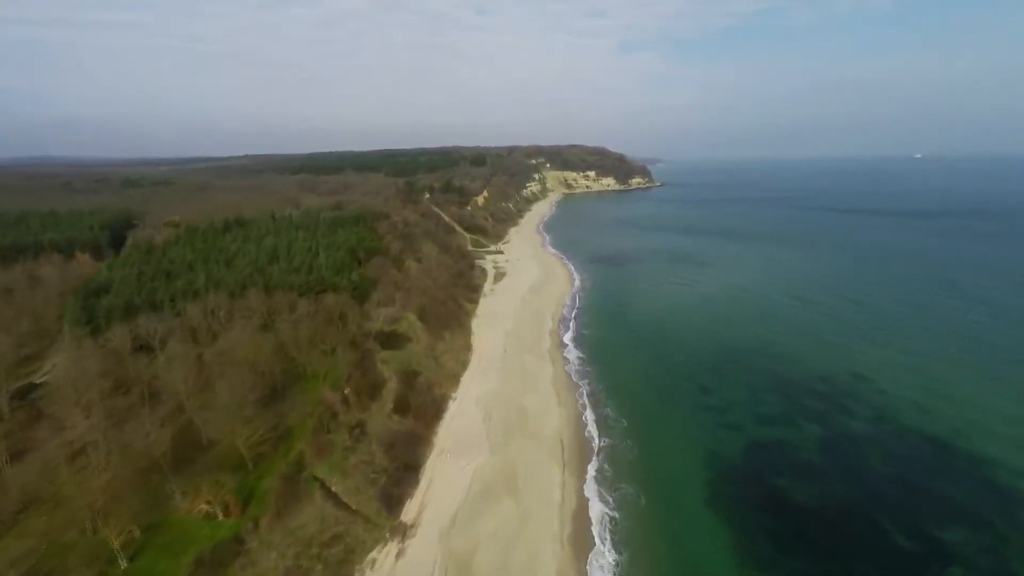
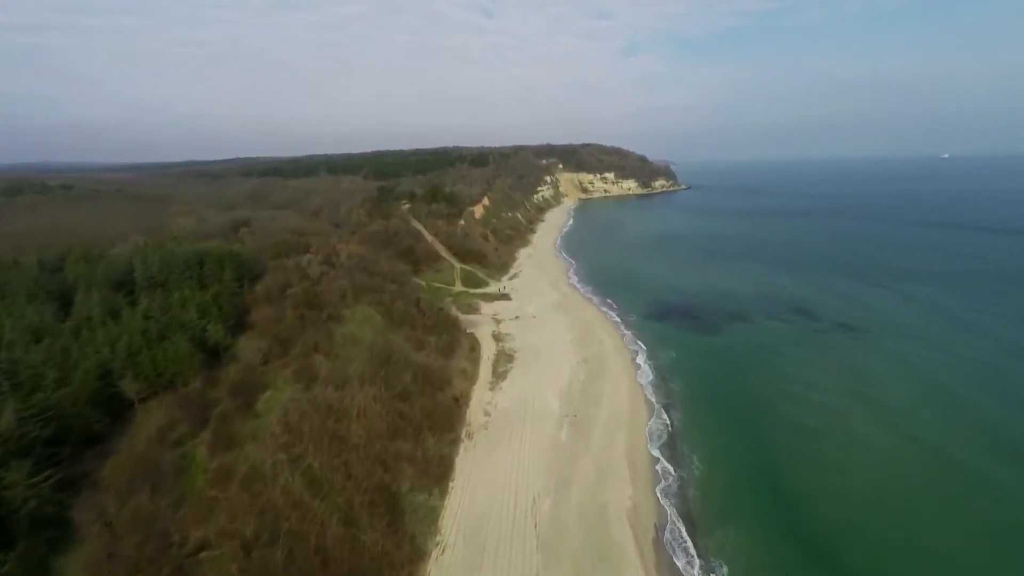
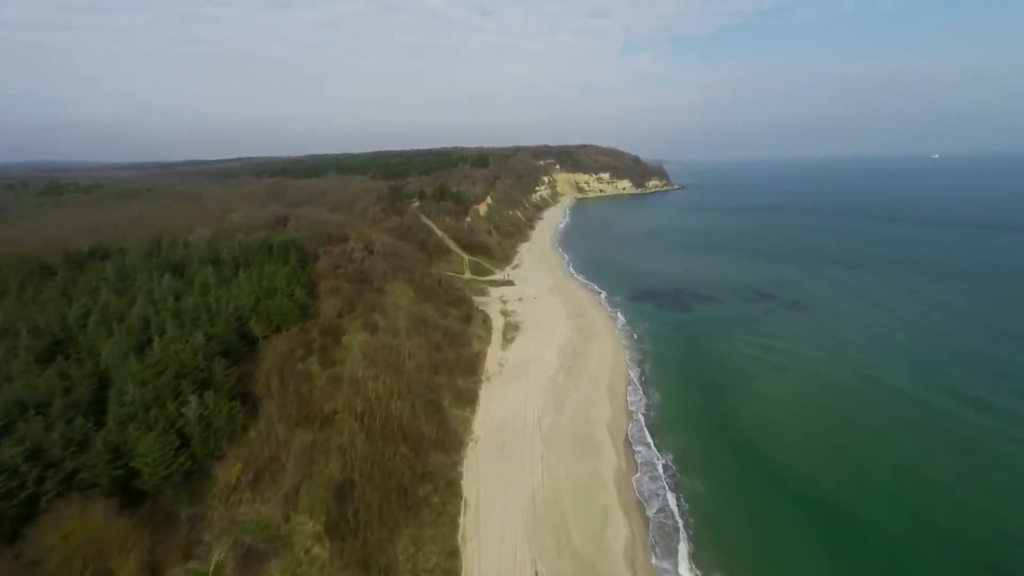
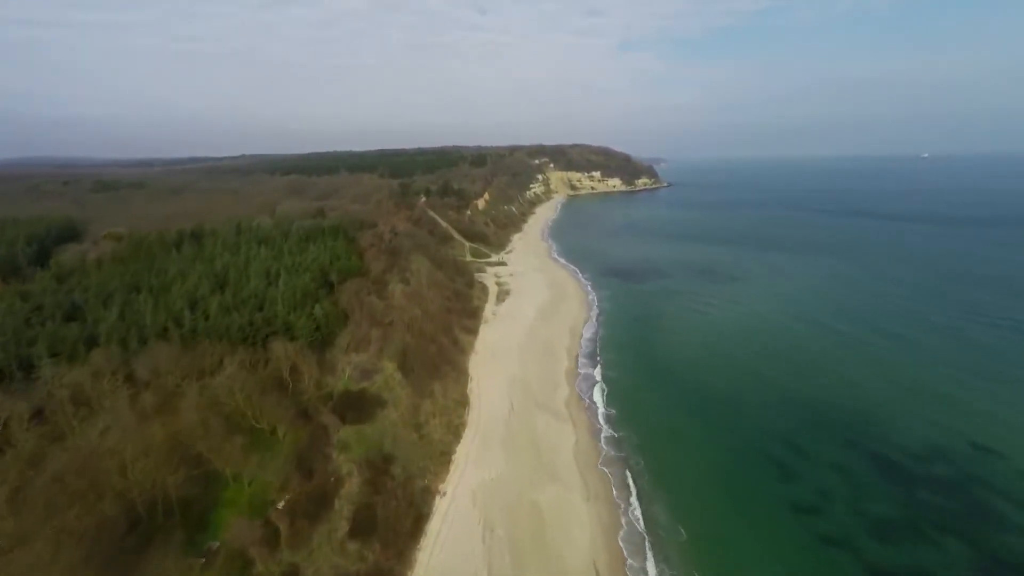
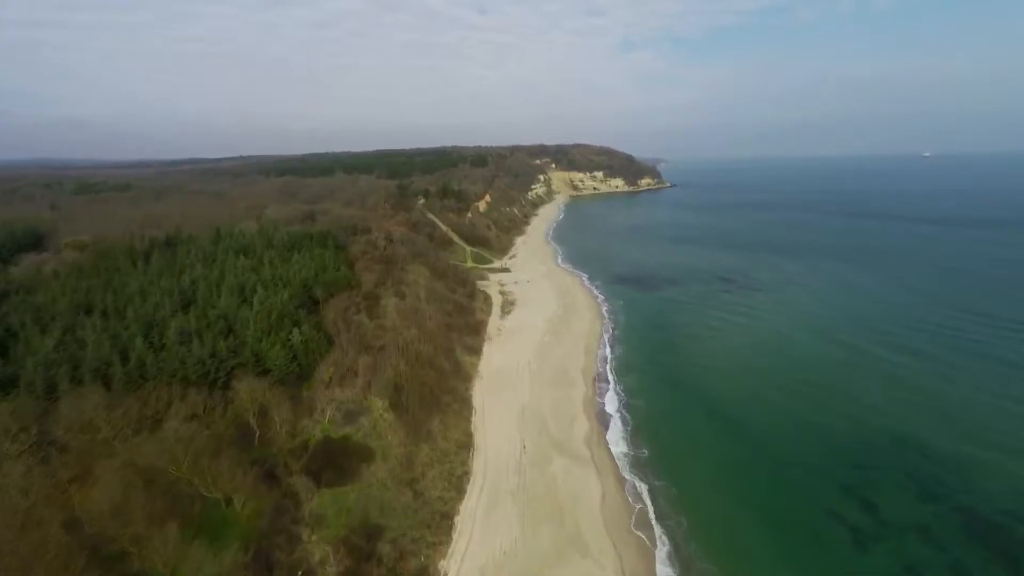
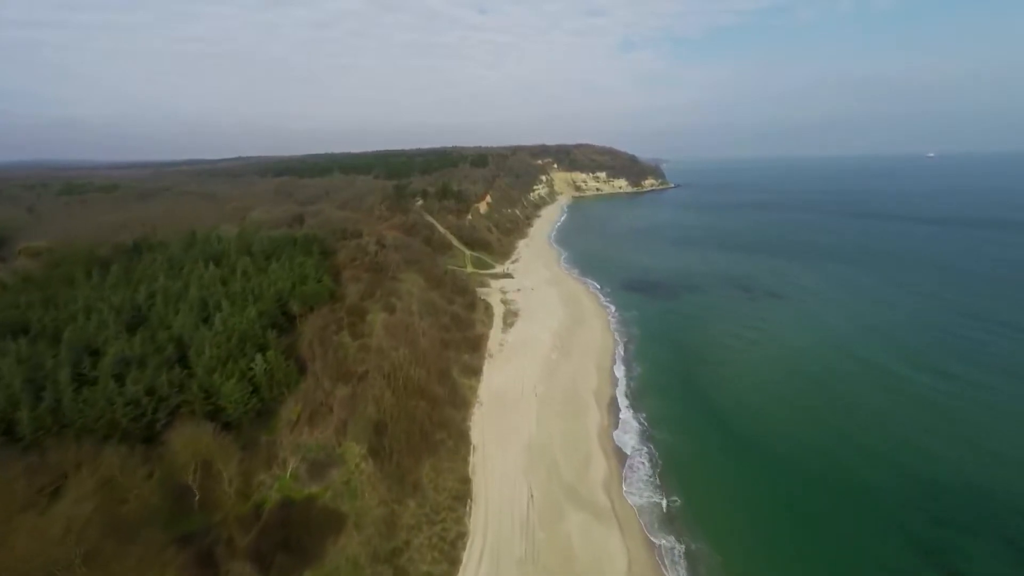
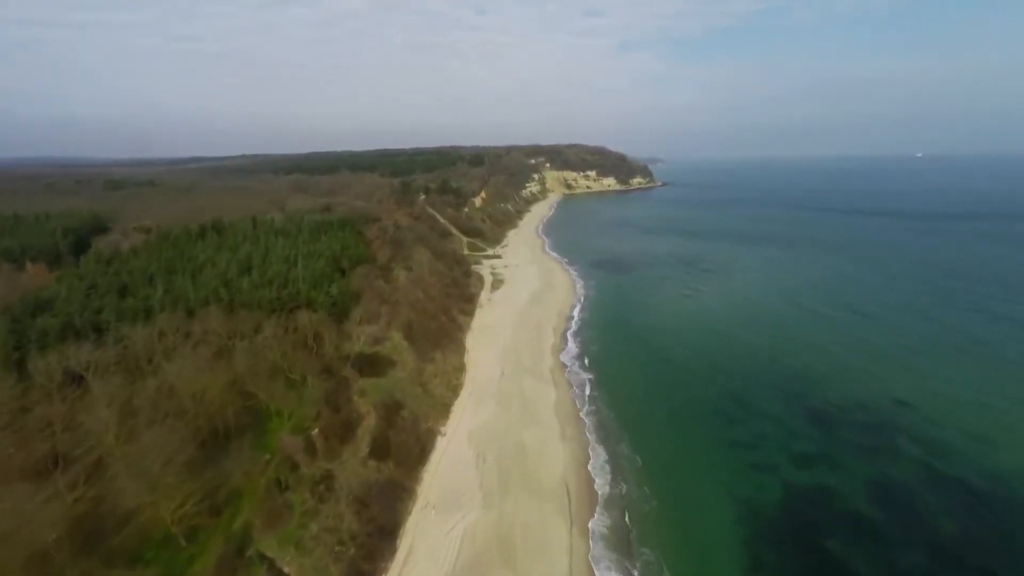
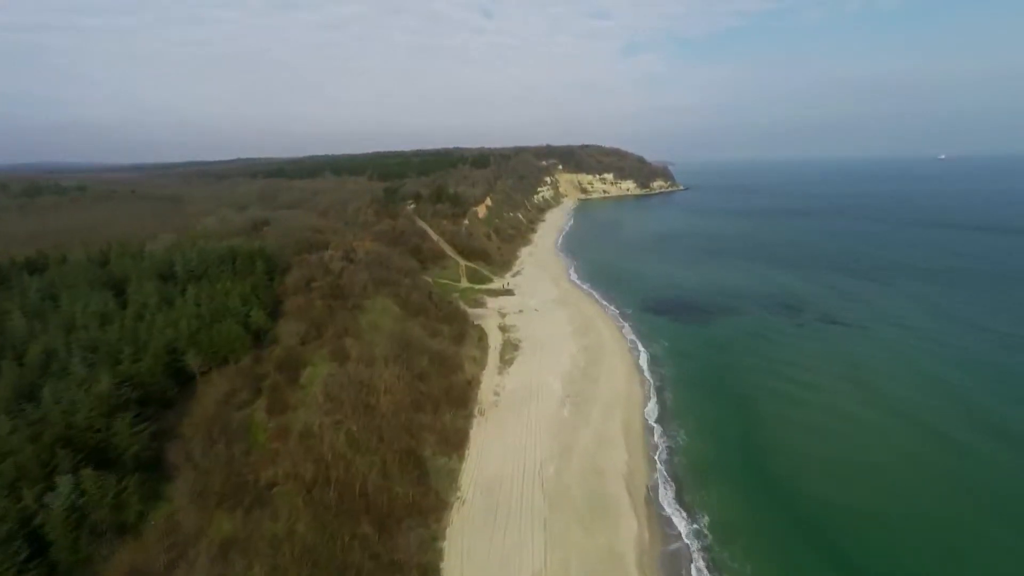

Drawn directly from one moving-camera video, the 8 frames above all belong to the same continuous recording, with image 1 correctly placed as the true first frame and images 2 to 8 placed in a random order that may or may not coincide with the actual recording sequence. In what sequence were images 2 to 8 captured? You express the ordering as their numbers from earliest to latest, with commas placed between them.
7, 4, 5, 6, 3, 8, 2
